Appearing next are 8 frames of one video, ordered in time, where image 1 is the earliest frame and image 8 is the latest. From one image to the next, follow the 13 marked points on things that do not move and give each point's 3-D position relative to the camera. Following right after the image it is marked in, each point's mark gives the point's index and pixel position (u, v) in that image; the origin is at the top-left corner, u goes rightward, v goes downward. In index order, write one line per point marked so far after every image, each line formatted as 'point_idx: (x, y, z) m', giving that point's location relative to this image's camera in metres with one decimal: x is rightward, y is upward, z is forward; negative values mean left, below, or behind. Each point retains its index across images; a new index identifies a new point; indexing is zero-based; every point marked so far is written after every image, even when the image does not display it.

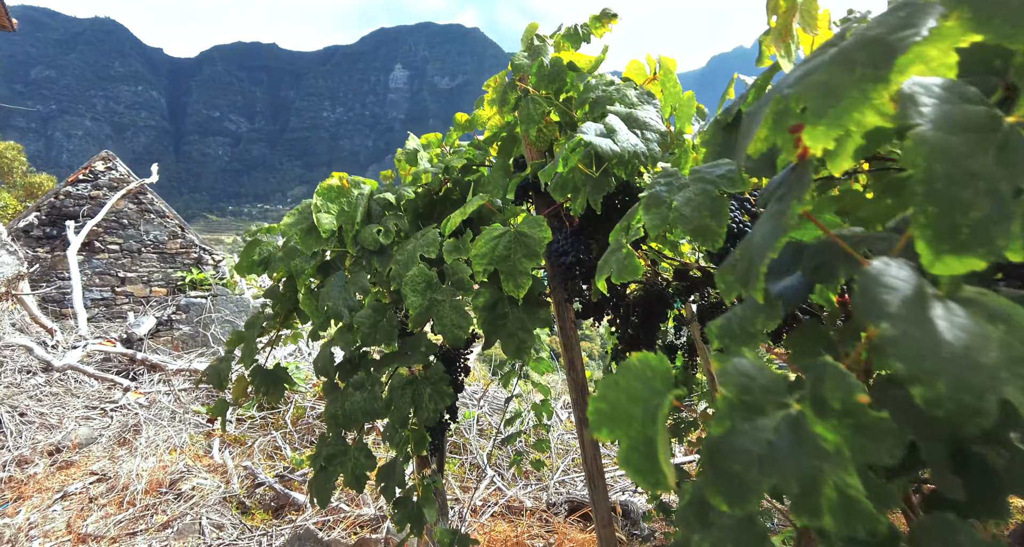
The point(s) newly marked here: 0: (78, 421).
0: (-4.7, -1.6, +6.2) m
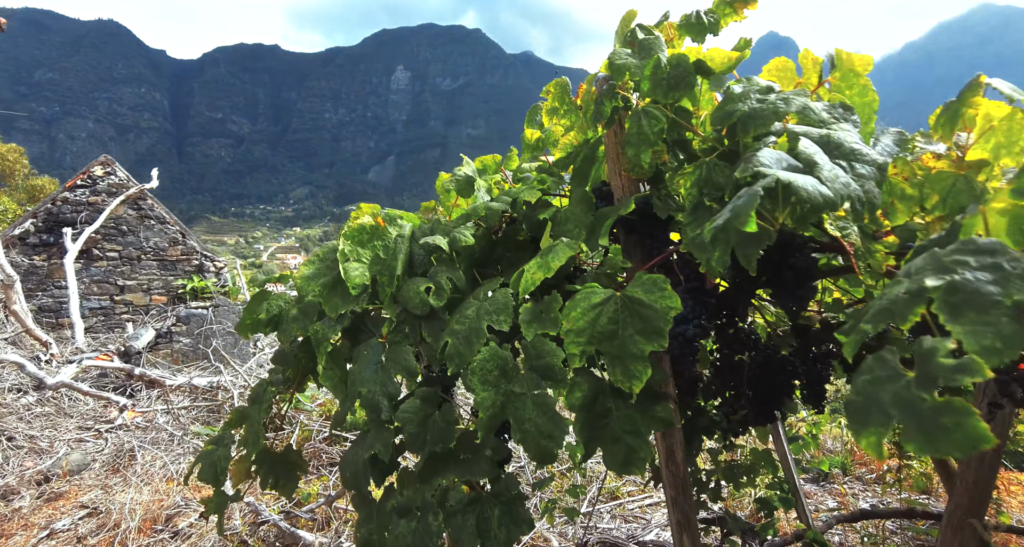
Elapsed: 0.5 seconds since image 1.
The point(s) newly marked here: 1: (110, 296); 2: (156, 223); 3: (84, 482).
0: (-4.5, -1.7, +5.9) m
1: (-8.0, -0.4, +11.5) m
2: (-7.3, +1.0, +11.9) m
3: (-4.0, -2.0, +5.4) m
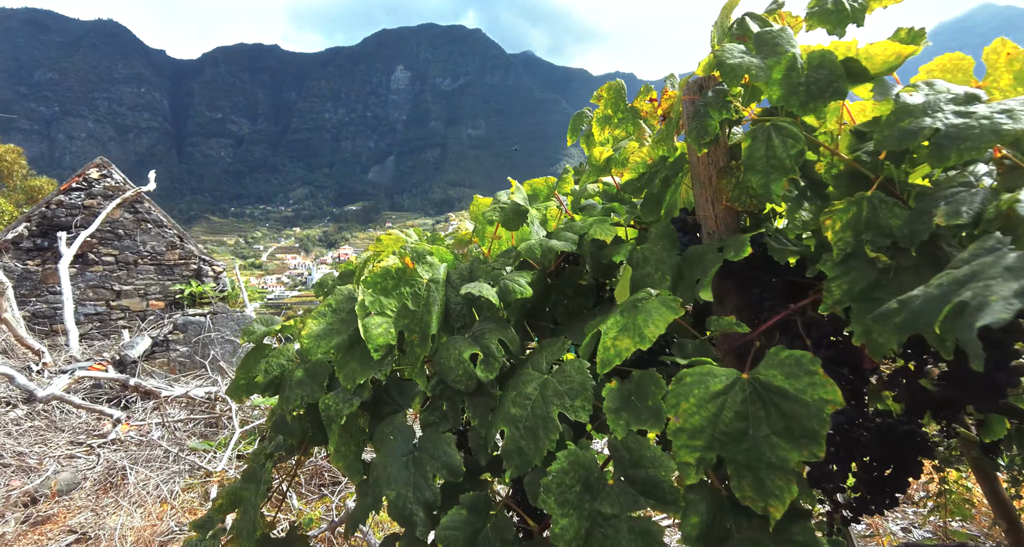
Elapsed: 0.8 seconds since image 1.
0: (-4.4, -1.8, +5.7) m
1: (-7.9, -0.5, +11.3) m
2: (-7.2, +1.0, +11.7) m
3: (-3.9, -2.0, +5.2) m
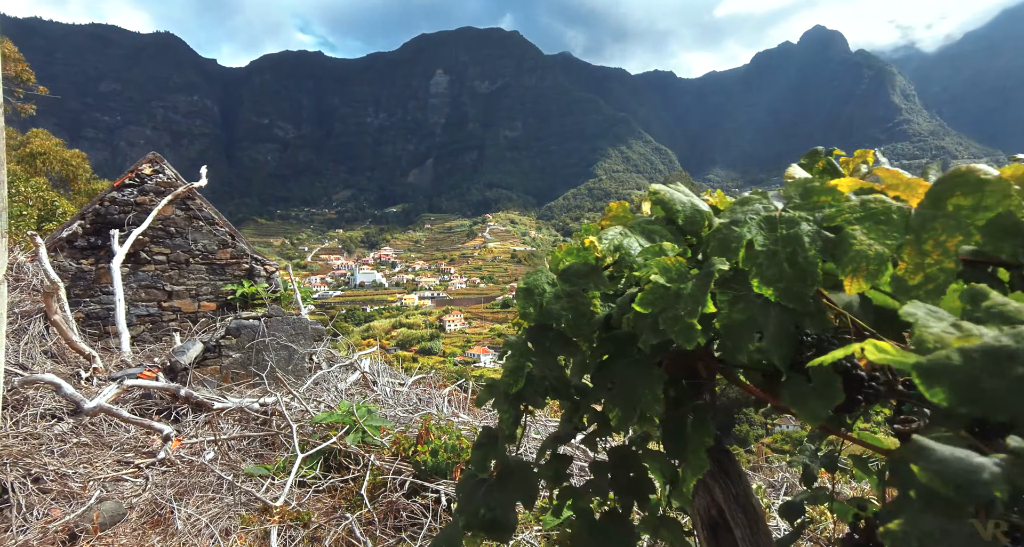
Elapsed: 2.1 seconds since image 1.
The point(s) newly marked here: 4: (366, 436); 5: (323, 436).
0: (-3.5, -1.8, +5.0) m
1: (-6.6, -0.5, +10.9) m
2: (-5.9, +1.0, +11.2) m
3: (-3.0, -2.0, +4.5) m
4: (-1.5, -1.7, +6.1) m
5: (-2.1, -1.8, +6.4) m
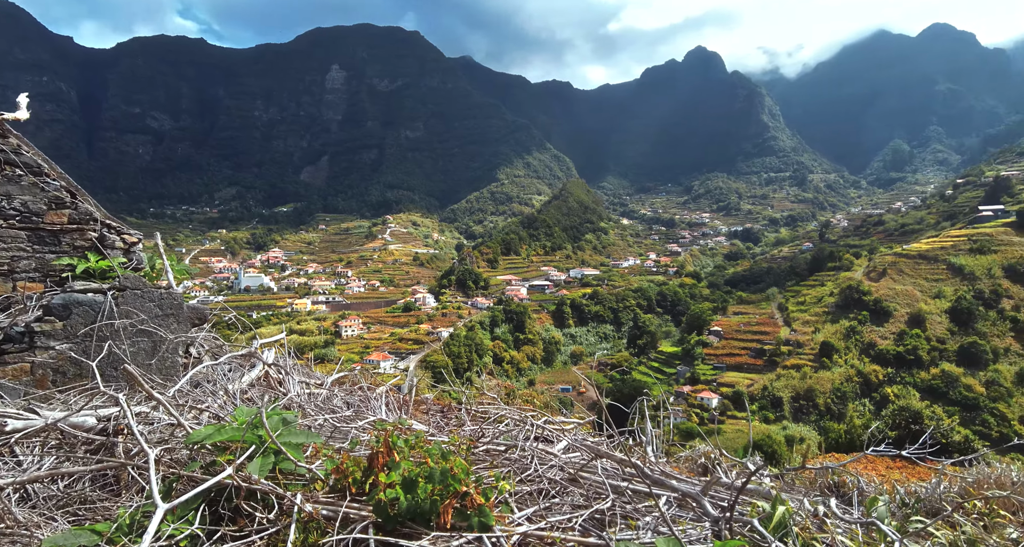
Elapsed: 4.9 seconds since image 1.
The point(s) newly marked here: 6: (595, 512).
0: (-3.2, -1.3, +2.4) m
1: (-7.3, -0.1, +7.6) m
2: (-6.7, +1.4, +8.1) m
3: (-2.7, -1.5, +1.9) m
4: (-1.5, -1.2, +3.8) m
5: (-2.1, -1.3, +4.0) m
6: (+0.5, -1.6, +3.9) m
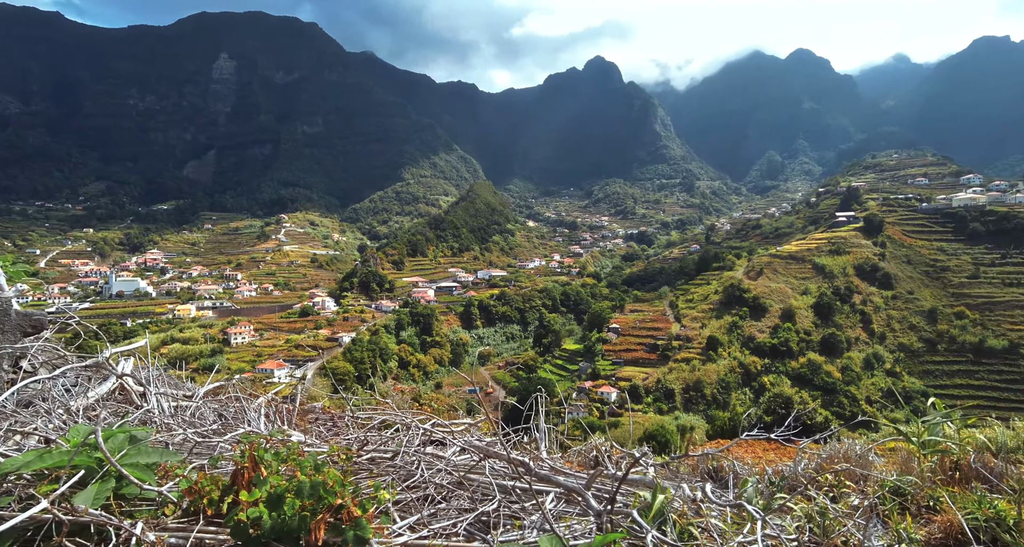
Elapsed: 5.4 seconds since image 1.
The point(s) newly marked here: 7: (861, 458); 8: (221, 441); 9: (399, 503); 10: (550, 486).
0: (-3.7, -1.3, +1.7) m
1: (-8.6, -0.1, +6.2) m
2: (-8.0, +1.4, +6.7) m
3: (-3.1, -1.5, +1.3) m
4: (-2.2, -1.2, +3.3) m
5: (-2.8, -1.3, +3.5) m
6: (-0.2, -1.6, +3.8) m
7: (+4.1, -2.2, +6.9) m
8: (-2.2, -1.2, +4.3) m
9: (-0.8, -1.5, +3.9) m
10: (+0.3, -1.5, +4.0) m
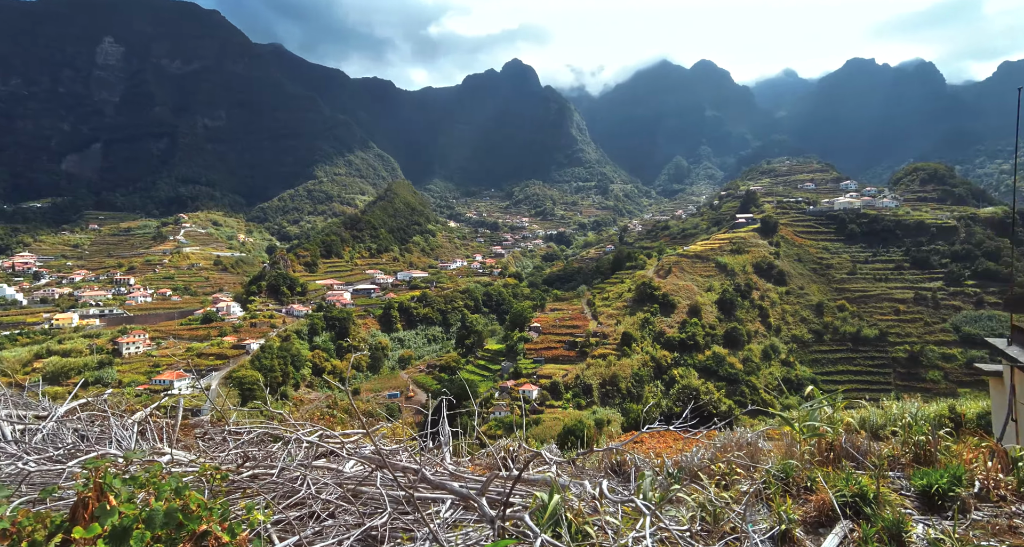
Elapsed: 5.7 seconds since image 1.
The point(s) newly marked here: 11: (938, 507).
0: (-4.0, -1.4, +1.0) m
1: (-9.5, -0.2, +4.8) m
2: (-9.0, +1.3, +5.4) m
3: (-3.4, -1.6, +0.8) m
4: (-2.8, -1.2, +2.9) m
5: (-3.4, -1.3, +2.9) m
6: (-0.9, -1.6, +3.6) m
7: (+3.0, -2.1, +7.3) m
8: (-2.9, -1.3, +3.9) m
9: (-1.4, -1.6, +3.7) m
10: (-0.4, -1.5, +3.9) m
11: (+4.1, -2.3, +5.7) m
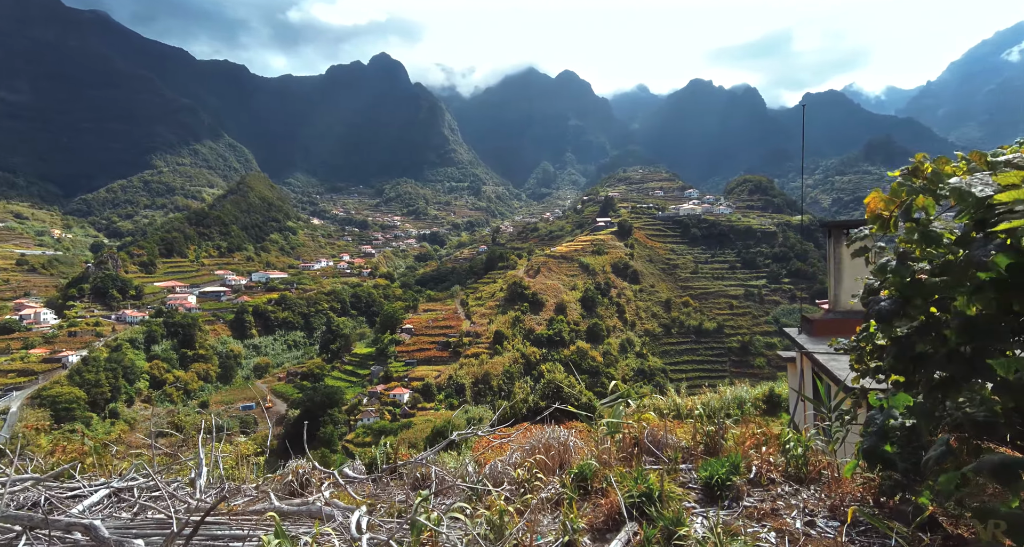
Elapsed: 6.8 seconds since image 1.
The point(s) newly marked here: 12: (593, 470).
0: (-4.8, -1.4, -0.6) m
1: (-11.0, -0.2, +1.9) m
2: (-10.7, +1.3, +2.6) m
3: (-4.1, -1.6, -0.7) m
4: (-4.0, -1.2, +1.5) m
5: (-4.7, -1.3, +1.4) m
6: (-2.3, -1.6, +2.7) m
7: (+0.6, -2.1, +7.2) m
8: (-4.4, -1.2, +2.5) m
9: (-2.9, -1.5, +2.6) m
10: (-2.0, -1.4, +3.0) m
11: (+2.1, -2.2, +5.8) m
12: (+0.9, -2.1, +6.1) m
